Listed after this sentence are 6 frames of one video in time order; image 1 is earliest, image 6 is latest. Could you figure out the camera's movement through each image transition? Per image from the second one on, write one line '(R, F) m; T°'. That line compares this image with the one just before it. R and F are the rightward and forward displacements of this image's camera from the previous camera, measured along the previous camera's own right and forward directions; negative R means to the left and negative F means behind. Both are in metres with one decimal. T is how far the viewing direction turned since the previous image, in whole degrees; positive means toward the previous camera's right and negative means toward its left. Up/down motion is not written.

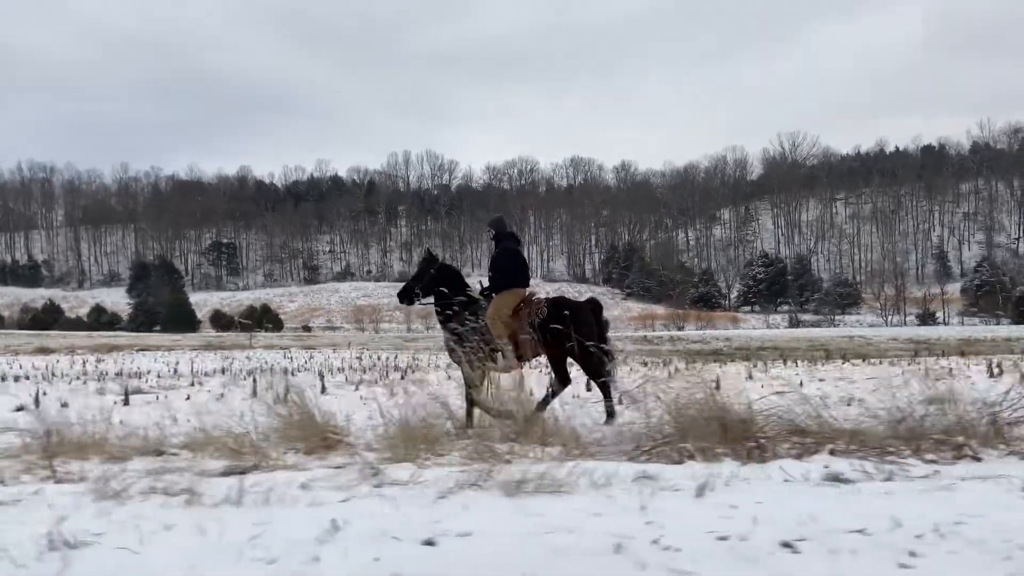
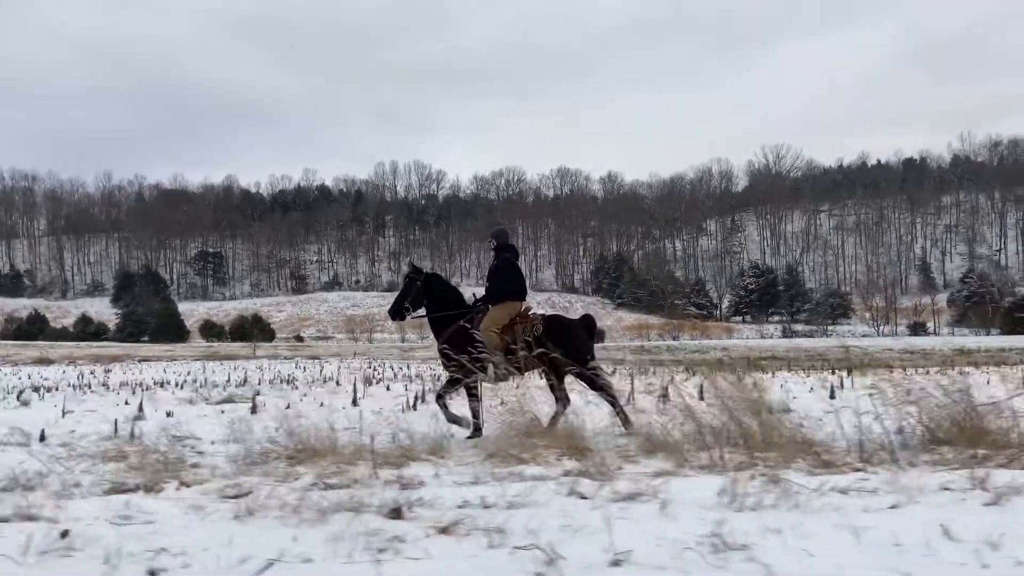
(-0.6, 0.0) m; +1°
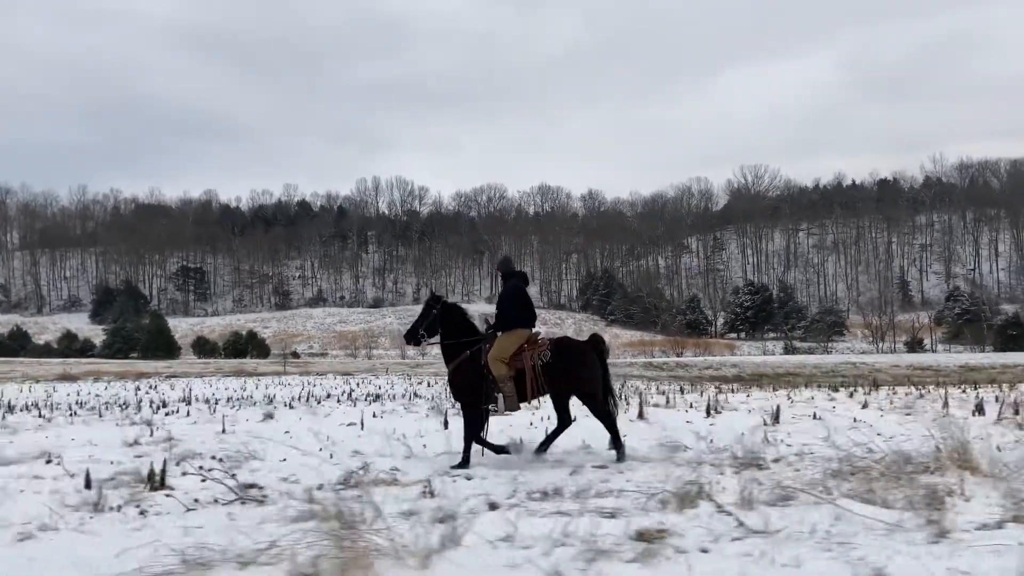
(-1.6, 0.0) m; +2°
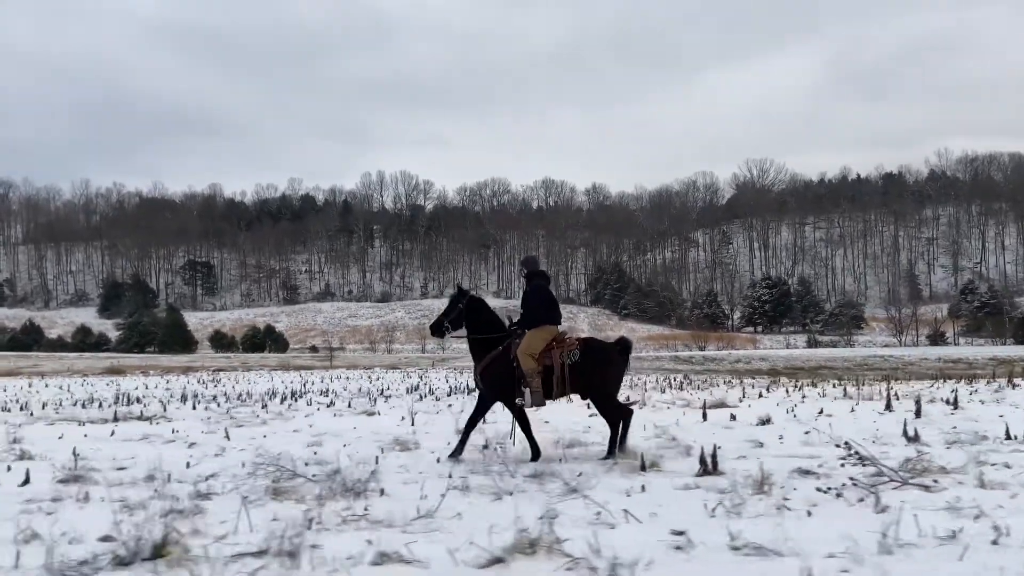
(-1.3, 0.0) m; 0°
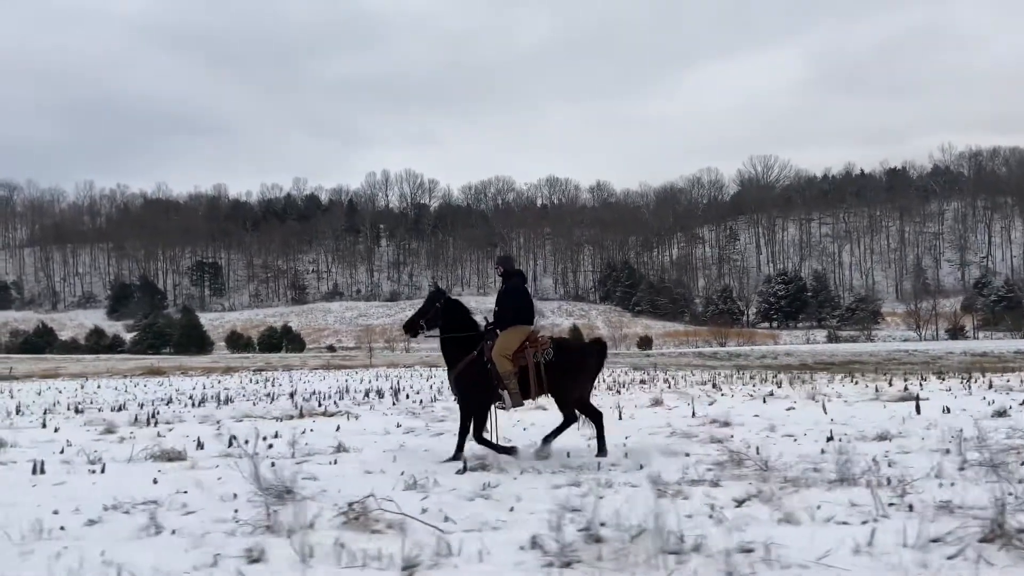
(-1.1, 0.0) m; 0°
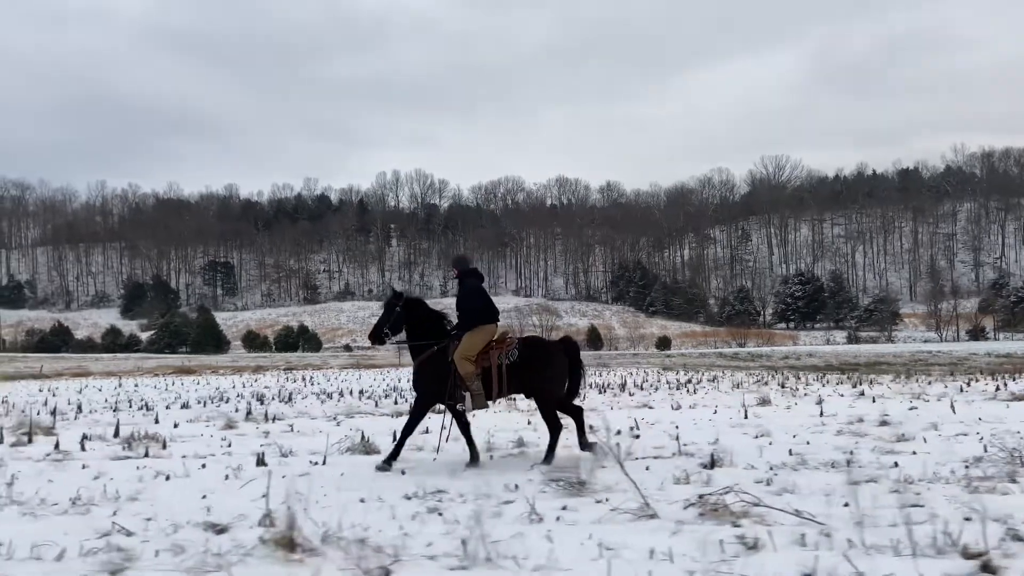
(-0.6, 0.0) m; 0°
